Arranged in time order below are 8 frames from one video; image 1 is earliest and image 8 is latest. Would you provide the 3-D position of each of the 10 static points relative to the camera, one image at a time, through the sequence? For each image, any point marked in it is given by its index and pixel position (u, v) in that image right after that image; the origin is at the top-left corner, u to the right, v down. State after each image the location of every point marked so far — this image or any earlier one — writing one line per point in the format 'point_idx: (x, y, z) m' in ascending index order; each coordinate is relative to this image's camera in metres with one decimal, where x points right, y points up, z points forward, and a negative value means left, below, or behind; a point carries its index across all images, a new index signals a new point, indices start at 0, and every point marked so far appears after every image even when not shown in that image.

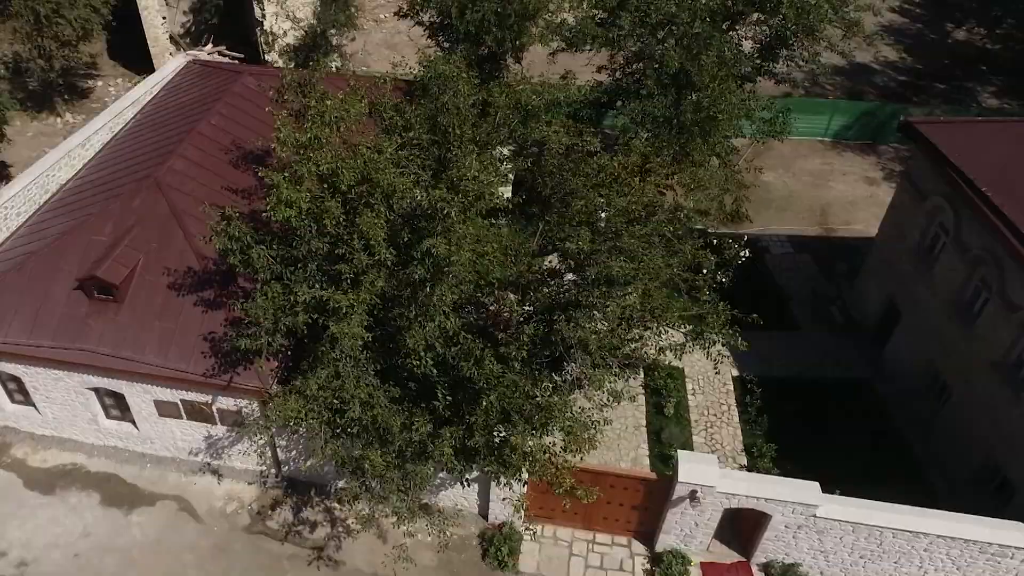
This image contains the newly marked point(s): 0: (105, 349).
0: (-6.9, -1.1, +12.3) m
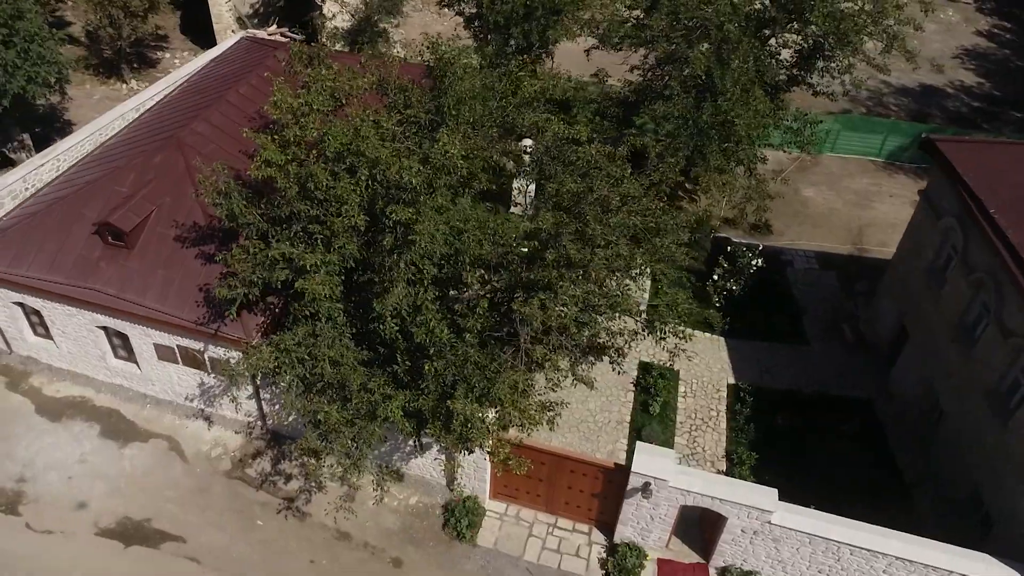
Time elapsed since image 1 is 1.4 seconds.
0: (-7.3, -0.1, +13.3) m
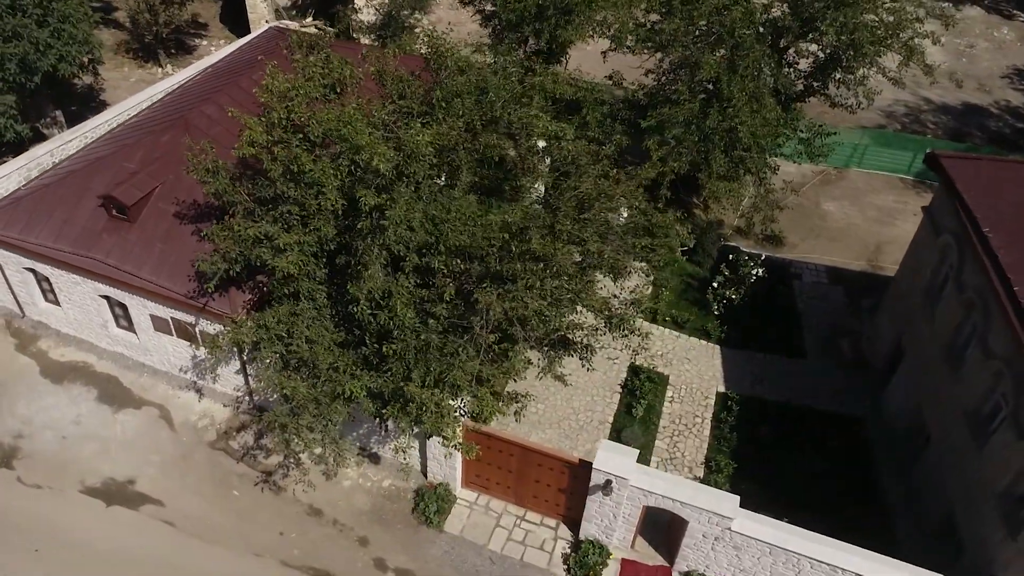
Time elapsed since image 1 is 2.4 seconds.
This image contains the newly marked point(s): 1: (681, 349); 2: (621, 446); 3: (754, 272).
0: (-7.6, +0.5, +13.9) m
1: (+4.1, -1.5, +17.5) m
2: (+1.8, -2.6, +12.2) m
3: (+6.2, +0.4, +19.1) m
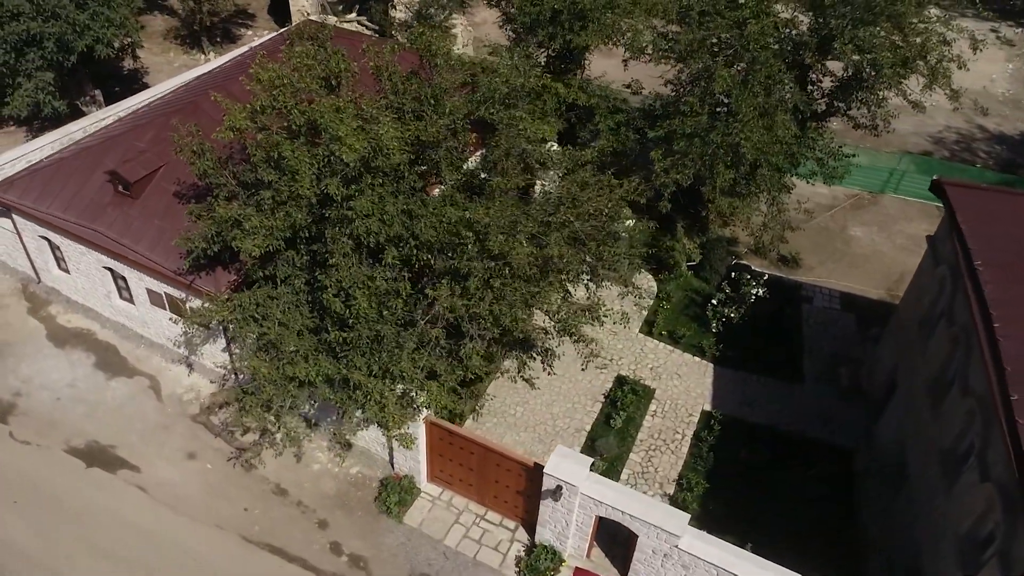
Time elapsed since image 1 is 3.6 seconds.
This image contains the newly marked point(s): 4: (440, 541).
0: (-8.0, +1.1, +14.6) m
1: (+3.8, -1.8, +17.3) m
2: (+1.1, -2.7, +12.1) m
3: (+6.2, -0.1, +18.7) m
4: (-1.3, -4.7, +13.4) m
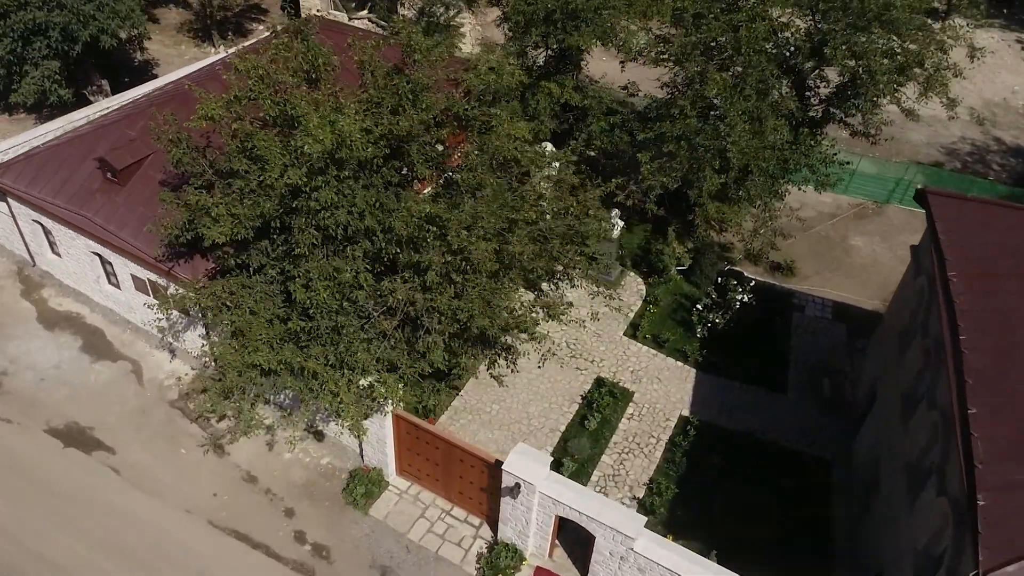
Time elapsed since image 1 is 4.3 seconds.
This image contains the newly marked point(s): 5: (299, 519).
0: (-8.4, +1.4, +14.9) m
1: (+3.3, -1.9, +17.2) m
2: (+0.4, -2.7, +12.1) m
3: (+5.8, -0.2, +18.5) m
4: (-2.0, -4.6, +13.5) m
5: (-4.0, -4.3, +13.6) m
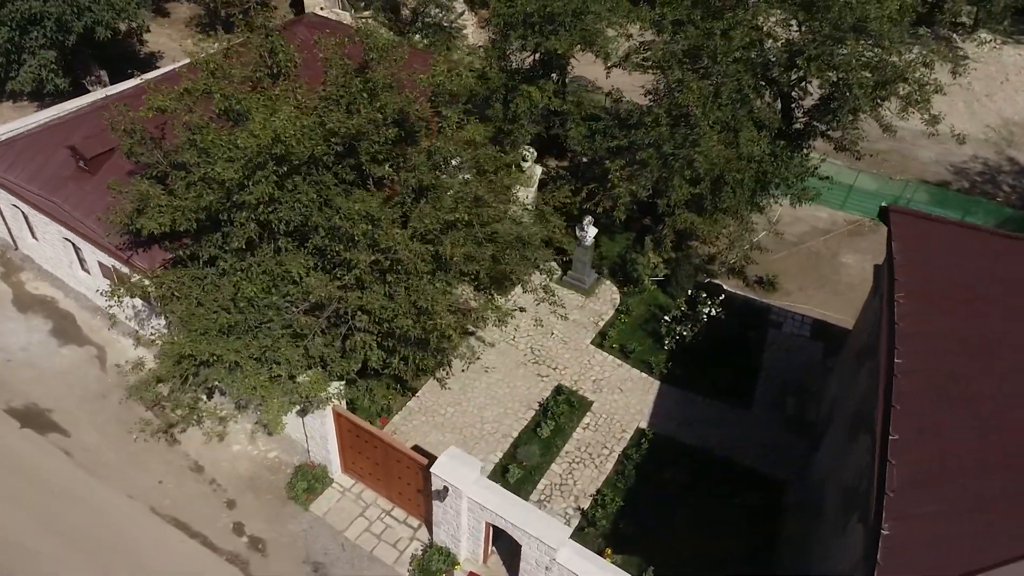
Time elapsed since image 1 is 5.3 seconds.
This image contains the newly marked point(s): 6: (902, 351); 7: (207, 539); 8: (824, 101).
0: (-9.3, +1.7, +15.2) m
1: (+2.4, -2.1, +17.0) m
2: (-0.8, -2.8, +12.1) m
3: (+5.0, -0.6, +18.2) m
4: (-3.2, -4.5, +13.5) m
5: (-5.1, -4.2, +13.7) m
6: (+5.8, -0.9, +10.8) m
7: (-5.5, -4.6, +13.3) m
8: (+7.4, +4.4, +17.3) m
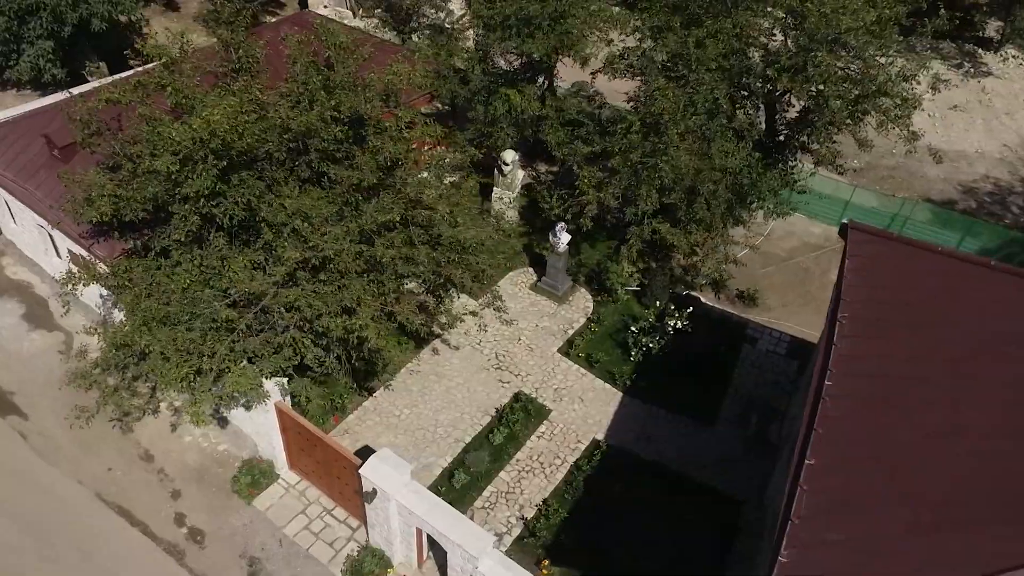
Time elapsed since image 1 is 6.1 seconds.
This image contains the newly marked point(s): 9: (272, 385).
0: (-10.1, +2.0, +15.5) m
1: (+1.5, -2.3, +16.8) m
2: (-1.9, -2.8, +12.0) m
3: (+4.2, -0.9, +17.9) m
4: (-4.3, -4.5, +13.5) m
5: (-6.2, -4.0, +13.8) m
6: (+4.7, -1.2, +10.4) m
7: (-6.7, -4.4, +13.4) m
8: (+6.8, +4.0, +16.9) m
9: (-4.2, -1.7, +12.8) m
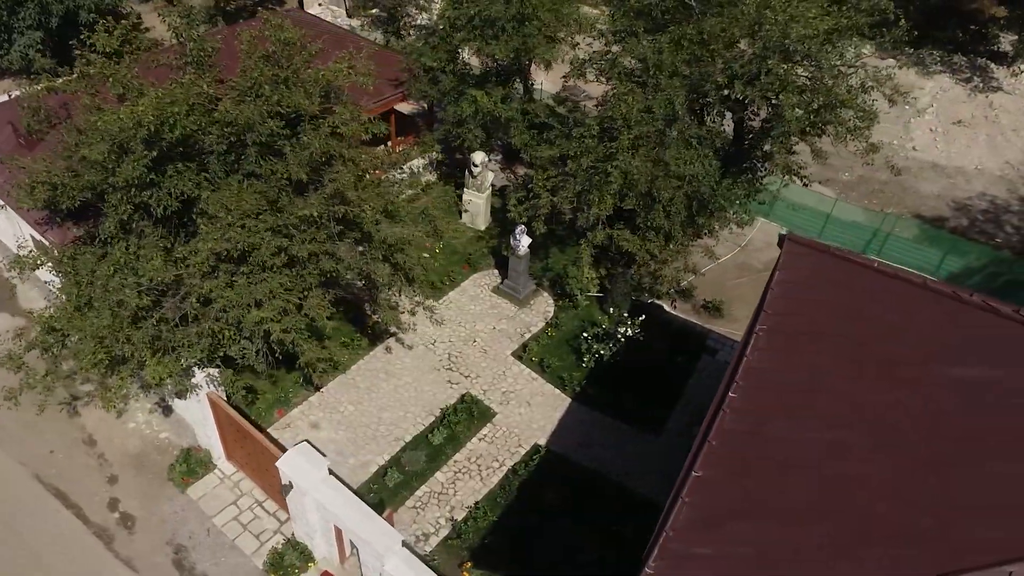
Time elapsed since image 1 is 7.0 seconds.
0: (-11.1, +2.3, +15.9) m
1: (+0.4, -2.4, +16.7) m
2: (-3.2, -2.7, +12.0) m
3: (+3.2, -1.0, +17.7) m
4: (-5.7, -4.3, +13.7) m
5: (-7.6, -3.8, +14.0) m
6: (+3.3, -1.4, +10.3) m
7: (-8.1, -4.2, +13.6) m
8: (+5.8, +3.8, +16.7) m
9: (-5.5, -1.5, +13.0) m
